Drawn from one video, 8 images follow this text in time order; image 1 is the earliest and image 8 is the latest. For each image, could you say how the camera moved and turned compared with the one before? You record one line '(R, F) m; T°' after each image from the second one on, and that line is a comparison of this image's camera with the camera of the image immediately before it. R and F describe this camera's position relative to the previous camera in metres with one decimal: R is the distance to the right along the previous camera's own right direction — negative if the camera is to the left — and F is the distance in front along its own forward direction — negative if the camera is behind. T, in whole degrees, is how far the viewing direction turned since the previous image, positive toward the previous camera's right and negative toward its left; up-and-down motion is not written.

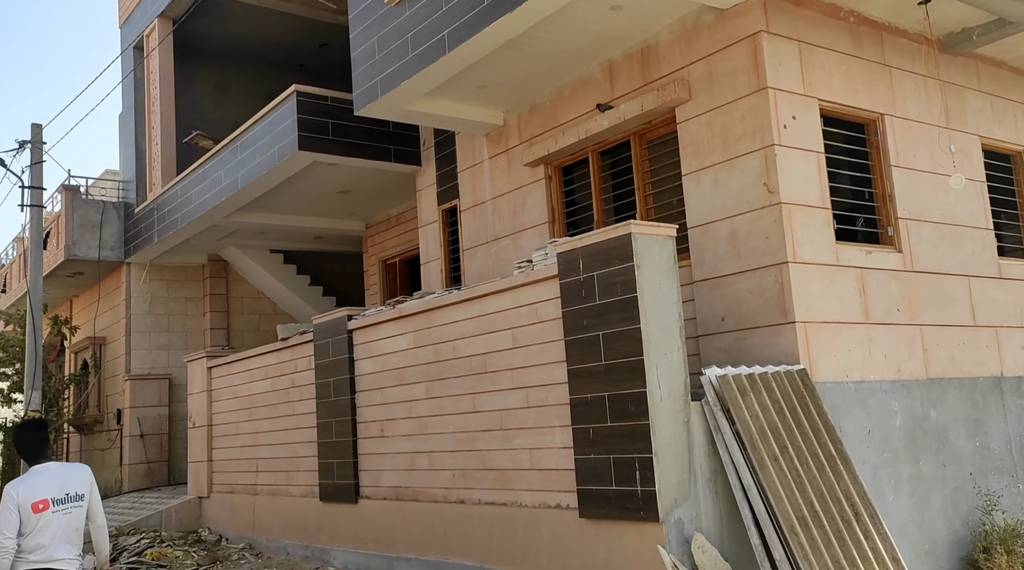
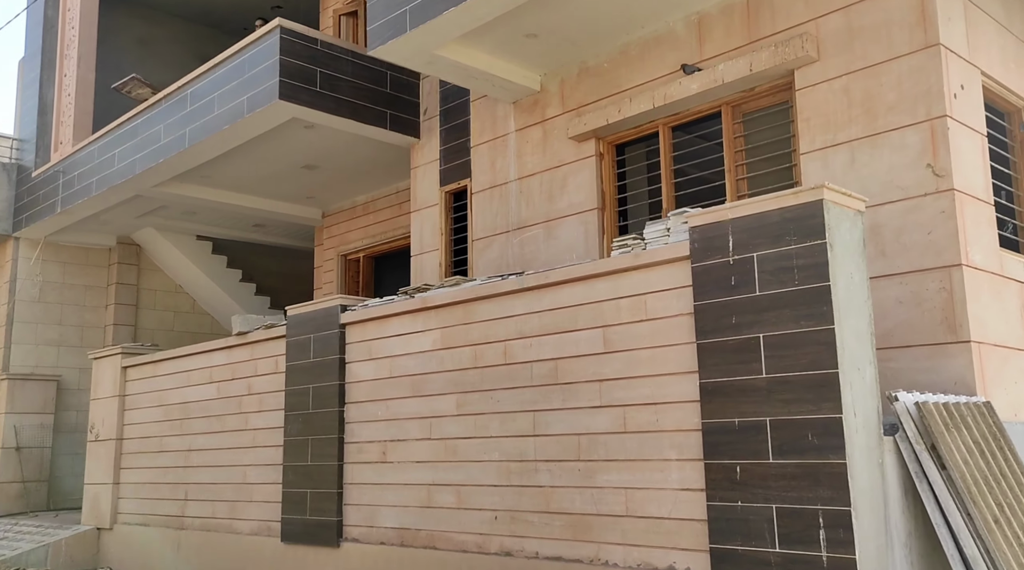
(-1.2, +1.9) m; +7°
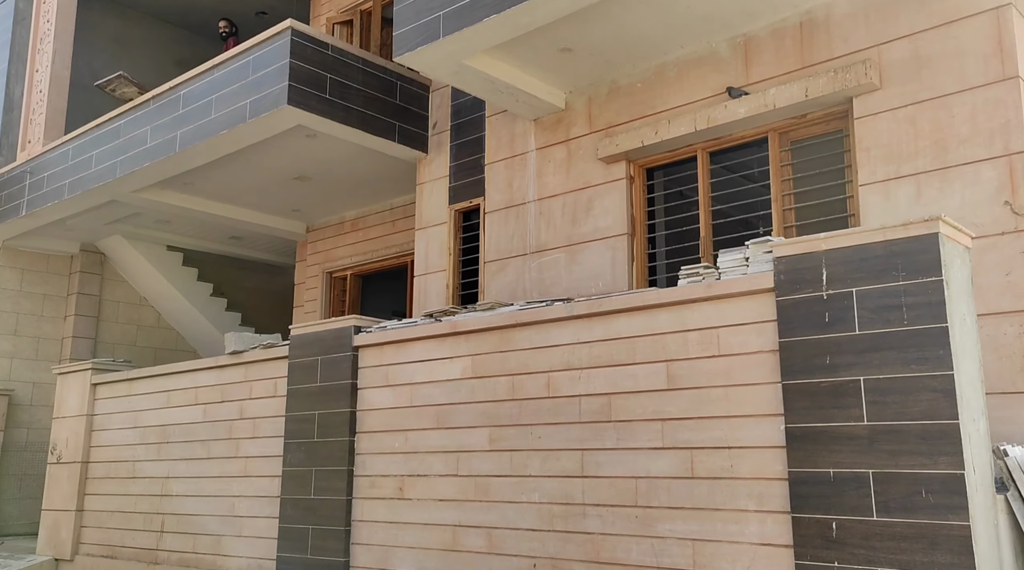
(-0.6, +0.5) m; +3°
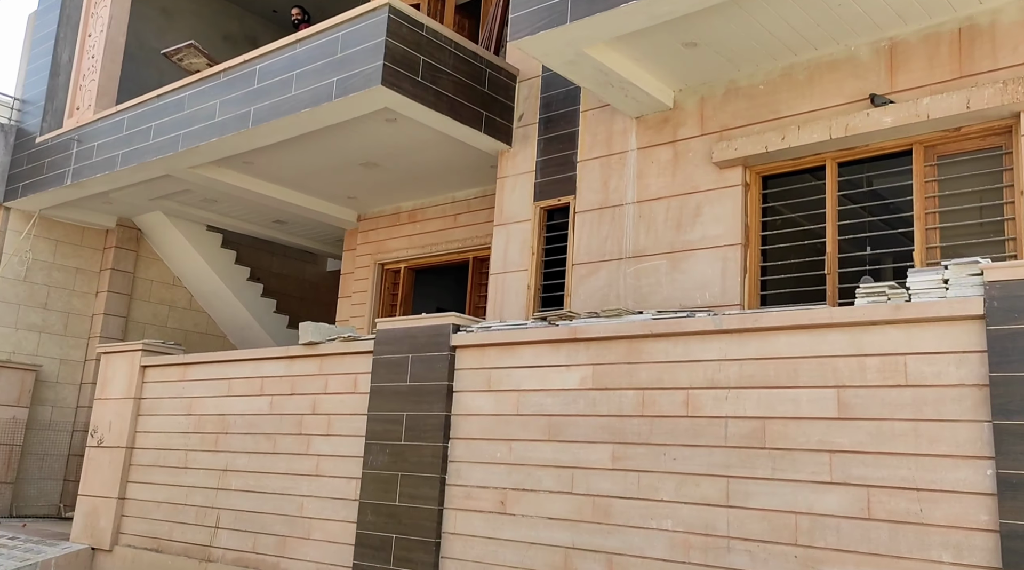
(-0.8, +0.5) m; +1°
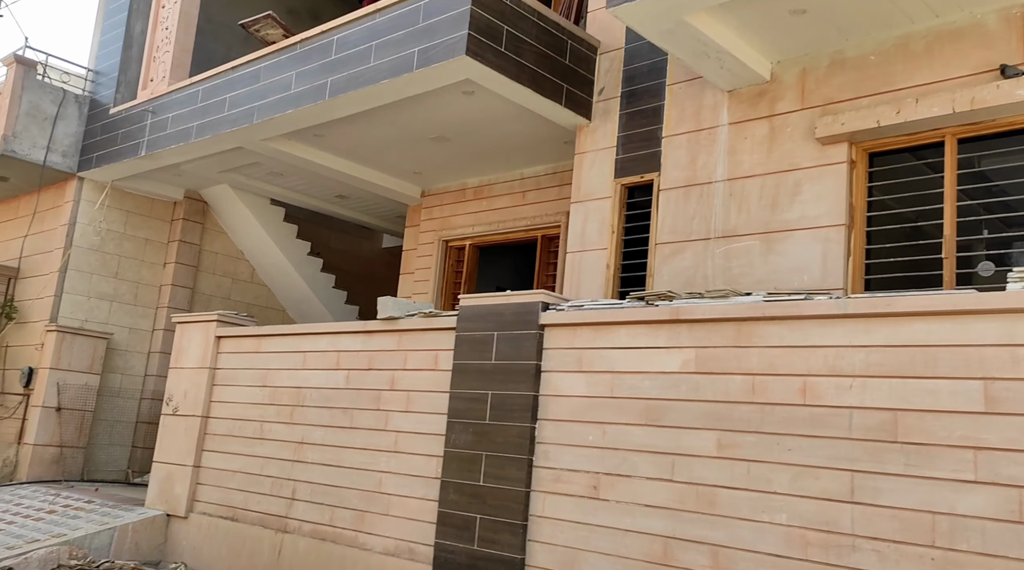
(-0.4, +0.2) m; -2°
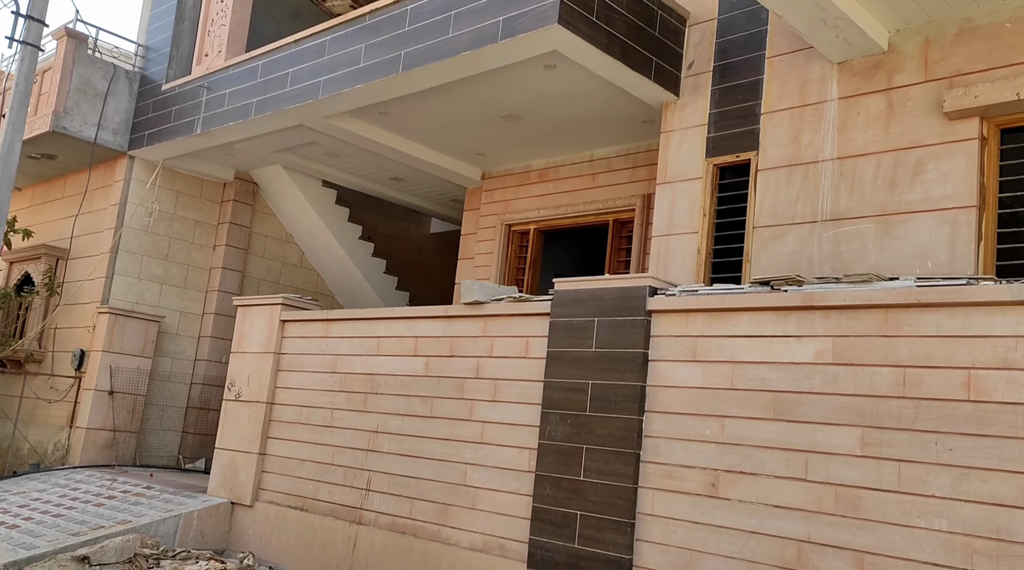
(-0.5, +0.4) m; -1°
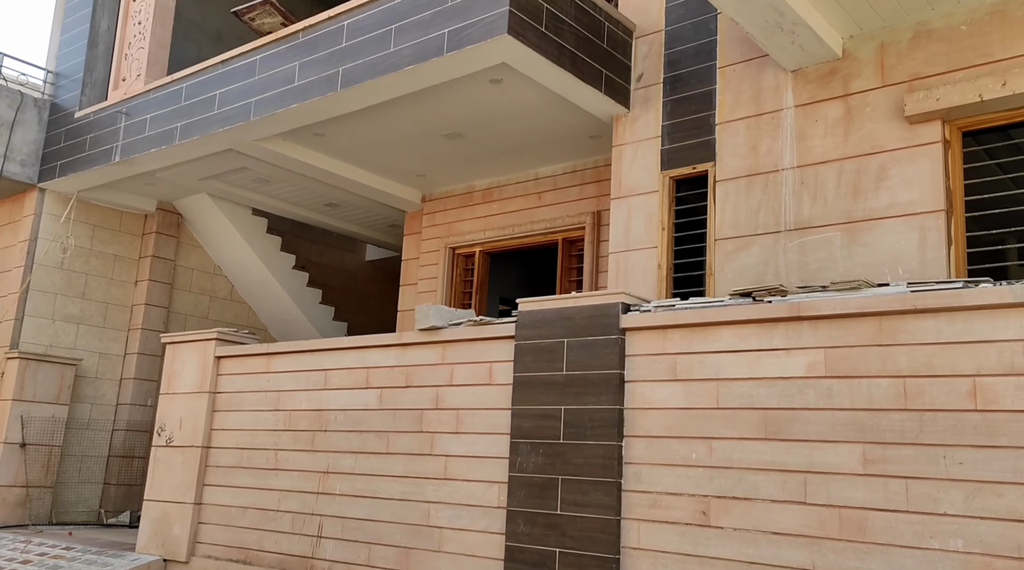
(-0.2, +0.4) m; +5°
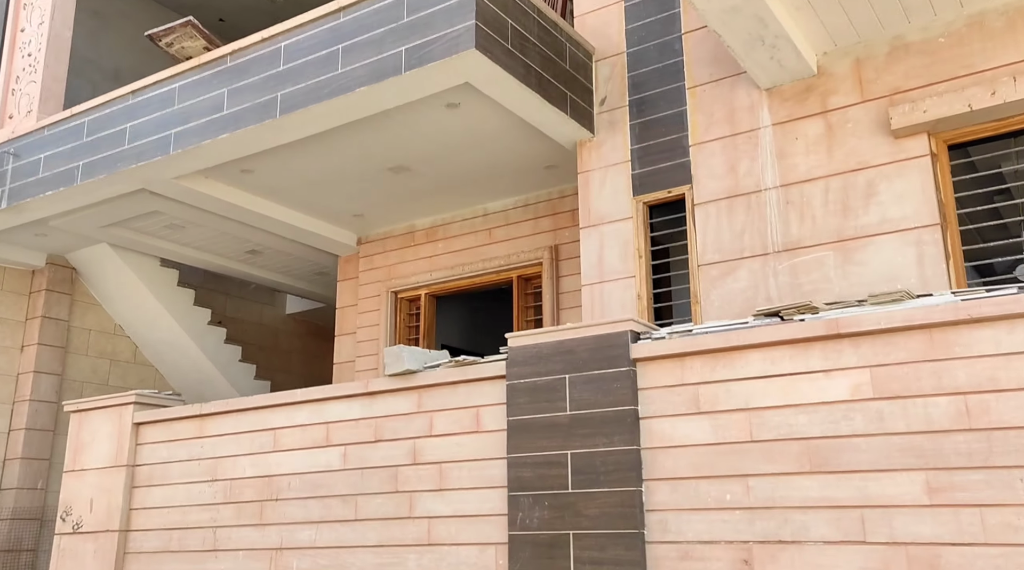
(-0.5, +0.6) m; +6°
